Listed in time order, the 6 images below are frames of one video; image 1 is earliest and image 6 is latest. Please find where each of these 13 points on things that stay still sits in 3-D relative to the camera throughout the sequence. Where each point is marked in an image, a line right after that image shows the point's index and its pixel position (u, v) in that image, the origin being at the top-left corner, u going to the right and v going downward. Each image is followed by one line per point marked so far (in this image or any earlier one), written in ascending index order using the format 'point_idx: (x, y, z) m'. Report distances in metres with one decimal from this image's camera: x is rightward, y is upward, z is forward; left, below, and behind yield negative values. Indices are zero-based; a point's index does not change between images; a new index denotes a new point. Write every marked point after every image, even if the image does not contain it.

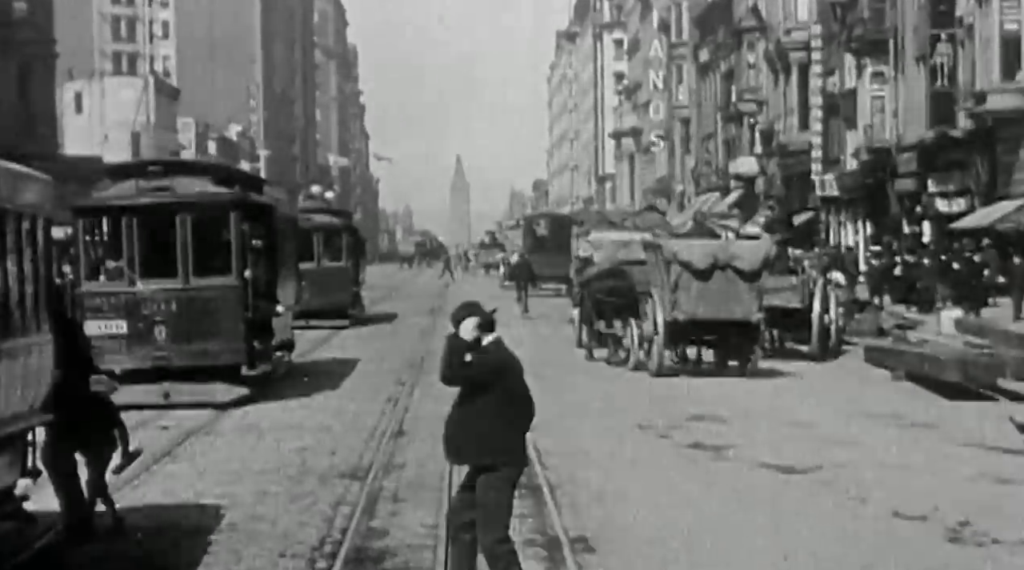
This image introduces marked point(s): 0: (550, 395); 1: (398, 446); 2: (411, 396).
0: (+0.5, -1.3, +18.8) m
1: (-1.1, -1.5, +14.5) m
2: (-1.2, -1.4, +19.1) m
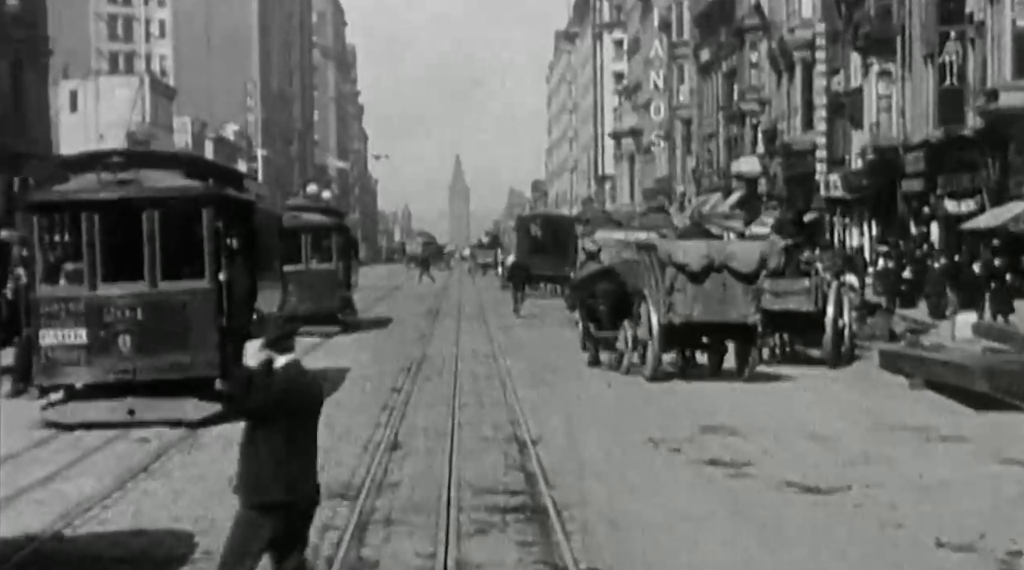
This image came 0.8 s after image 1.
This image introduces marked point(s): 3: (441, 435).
0: (+0.5, -1.4, +17.8) m
1: (-1.1, -1.5, +13.5) m
2: (-1.2, -1.4, +18.1) m
3: (-0.7, -1.5, +15.2) m
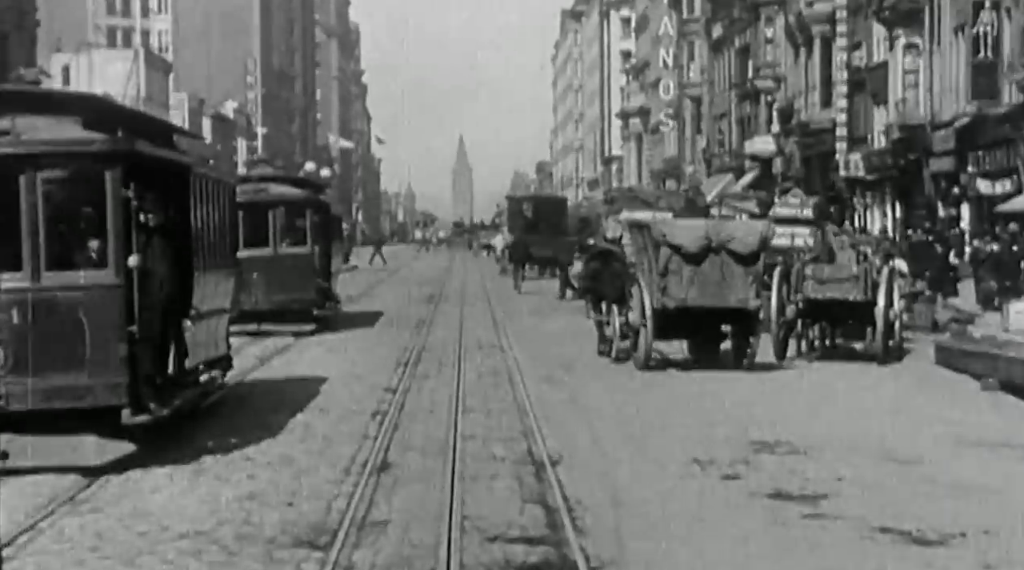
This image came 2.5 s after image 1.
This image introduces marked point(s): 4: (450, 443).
0: (+0.6, -1.2, +15.3) m
1: (-0.9, -1.4, +11.0) m
2: (-1.1, -1.3, +15.5) m
3: (-0.6, -1.4, +12.6) m
4: (-0.5, -1.3, +13.2) m
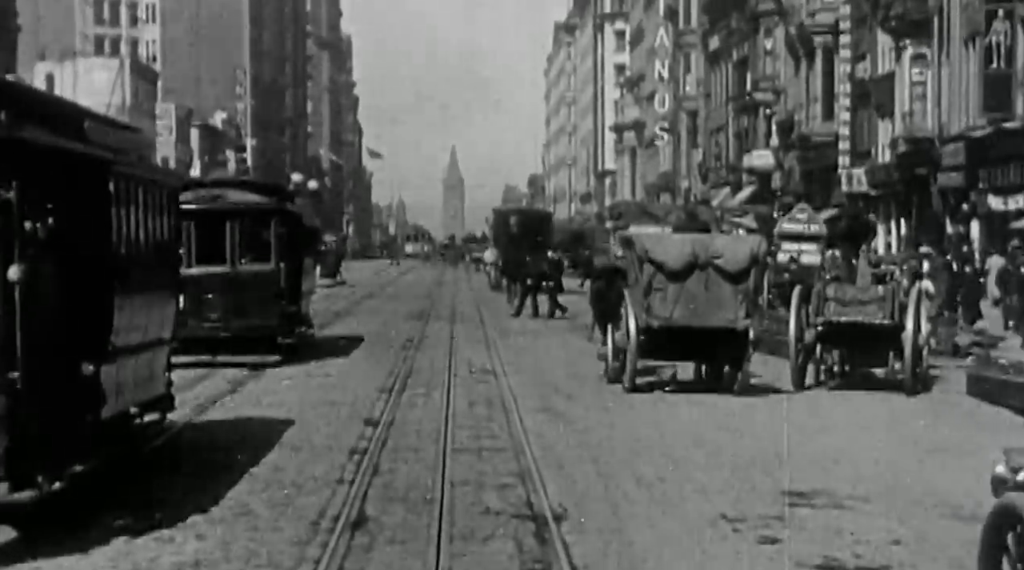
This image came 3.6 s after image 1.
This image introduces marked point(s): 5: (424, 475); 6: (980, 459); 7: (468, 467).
0: (+0.6, -1.4, +13.5) m
1: (-1.0, -1.6, +9.2) m
2: (-1.1, -1.4, +13.7) m
3: (-0.6, -1.5, +10.9) m
4: (-0.5, -1.5, +11.4) m
5: (-0.7, -1.5, +12.2) m
6: (+4.0, -1.5, +13.2) m
7: (-0.4, -1.5, +12.7) m
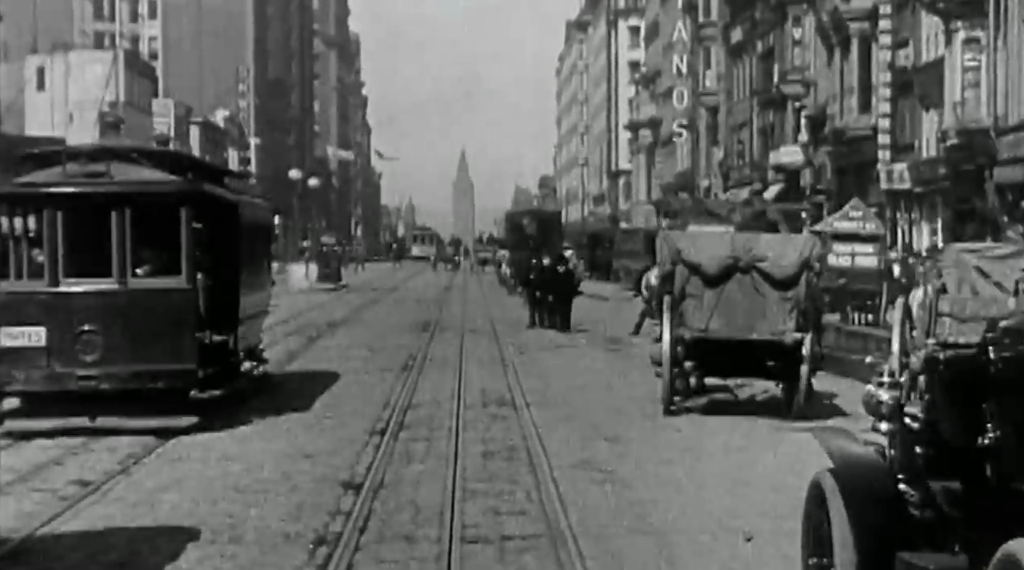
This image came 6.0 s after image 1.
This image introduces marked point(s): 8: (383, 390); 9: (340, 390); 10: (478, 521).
0: (+0.8, -1.6, +9.4) m
1: (-0.8, -1.7, +5.1) m
2: (-0.9, -1.6, +9.6) m
3: (-0.4, -1.6, +6.8) m
4: (-0.3, -1.6, +7.3) m
5: (-0.5, -1.6, +8.1) m
6: (+4.2, -1.6, +9.0) m
7: (-0.2, -1.6, +8.6) m
8: (-1.5, -1.2, +18.4) m
9: (-2.0, -1.2, +18.5) m
10: (-0.2, -1.5, +10.1) m
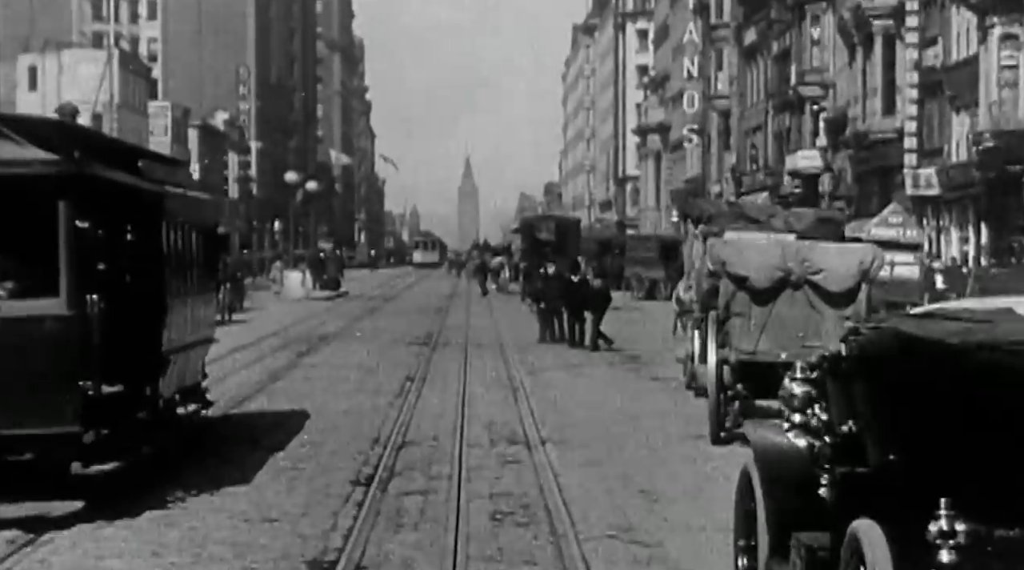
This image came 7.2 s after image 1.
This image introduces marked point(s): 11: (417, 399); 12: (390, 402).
0: (+0.9, -1.7, +6.8) m
1: (-0.7, -1.8, +2.5) m
2: (-0.8, -1.7, +7.0) m
3: (-0.3, -1.7, +4.2) m
4: (-0.3, -1.7, +4.7) m
5: (-0.4, -1.7, +5.4) m
6: (+4.3, -1.7, +6.4) m
7: (-0.1, -1.7, +5.9) m
8: (-1.4, -1.4, +15.8) m
9: (-1.9, -1.4, +15.9) m
10: (-0.1, -1.7, +7.5) m
11: (-1.1, -1.3, +17.8) m
12: (-1.4, -1.4, +17.1) m
